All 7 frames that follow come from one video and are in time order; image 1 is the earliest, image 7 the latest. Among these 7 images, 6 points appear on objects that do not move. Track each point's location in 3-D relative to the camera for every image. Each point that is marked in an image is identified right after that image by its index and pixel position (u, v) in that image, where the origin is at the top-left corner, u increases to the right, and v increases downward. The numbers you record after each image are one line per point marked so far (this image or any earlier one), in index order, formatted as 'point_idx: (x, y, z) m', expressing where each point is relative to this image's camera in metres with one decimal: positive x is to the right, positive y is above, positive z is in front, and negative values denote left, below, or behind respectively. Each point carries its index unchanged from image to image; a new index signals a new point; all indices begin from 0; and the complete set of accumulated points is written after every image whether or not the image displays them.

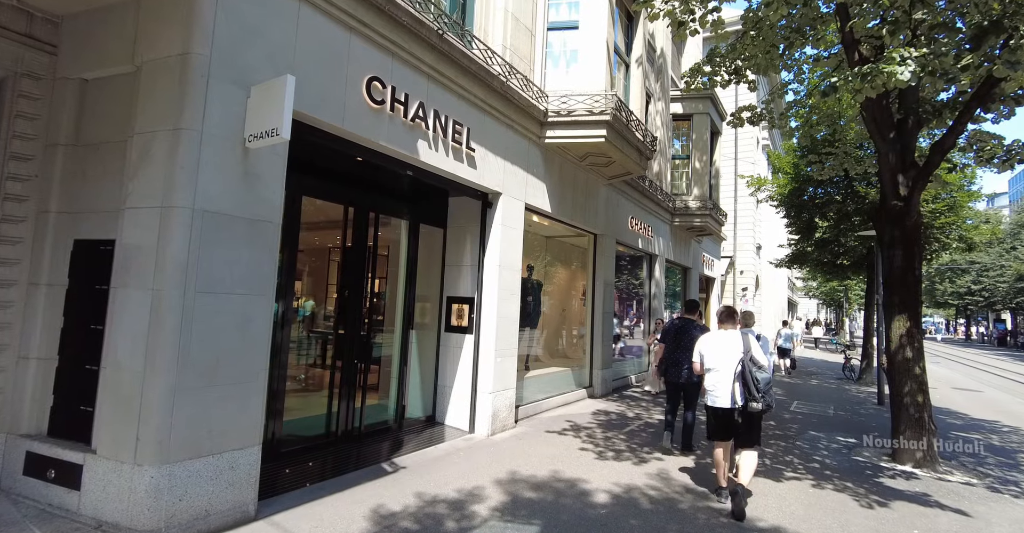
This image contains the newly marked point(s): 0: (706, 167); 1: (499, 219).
0: (+5.2, +2.7, +14.4) m
1: (-0.2, +0.6, +6.8) m
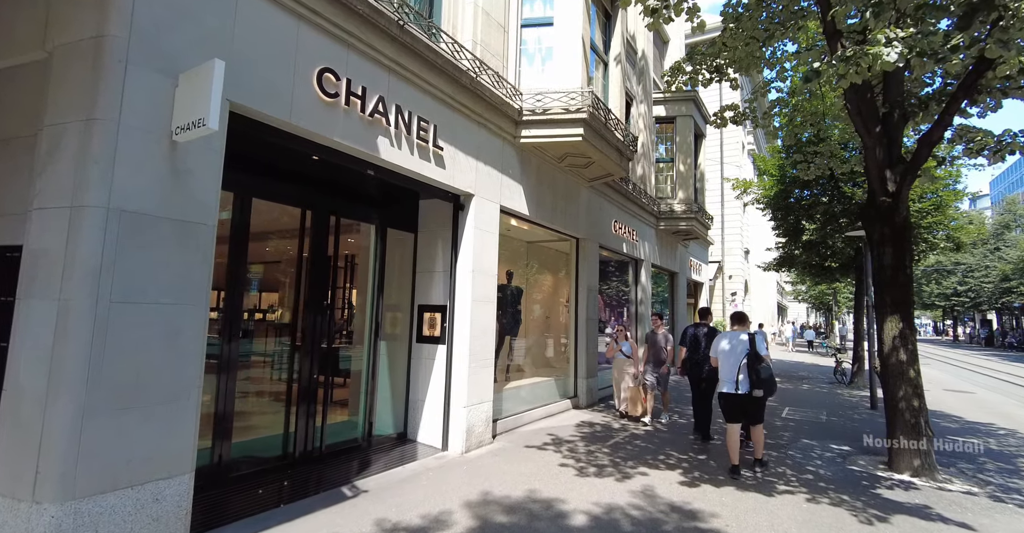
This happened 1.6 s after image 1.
0: (+4.7, +2.5, +14.2) m
1: (-0.5, +0.5, +6.4) m
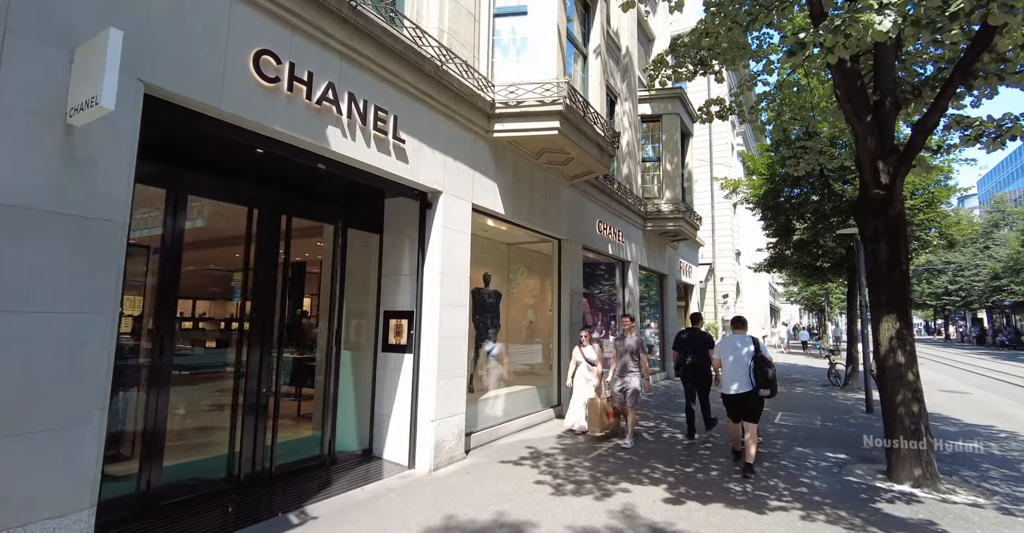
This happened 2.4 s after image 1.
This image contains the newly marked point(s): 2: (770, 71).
0: (+4.3, +2.5, +13.8) m
1: (-0.8, +0.5, +6.0) m
2: (+4.6, +3.5, +9.5) m
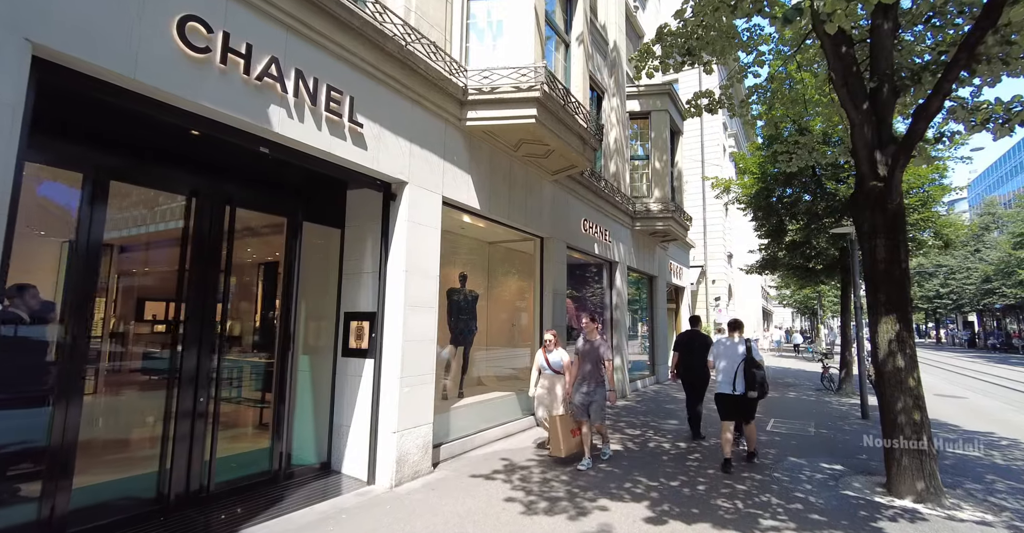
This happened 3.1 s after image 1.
0: (+3.9, +2.5, +13.4) m
1: (-1.1, +0.5, +5.5) m
2: (+4.2, +3.5, +9.1) m
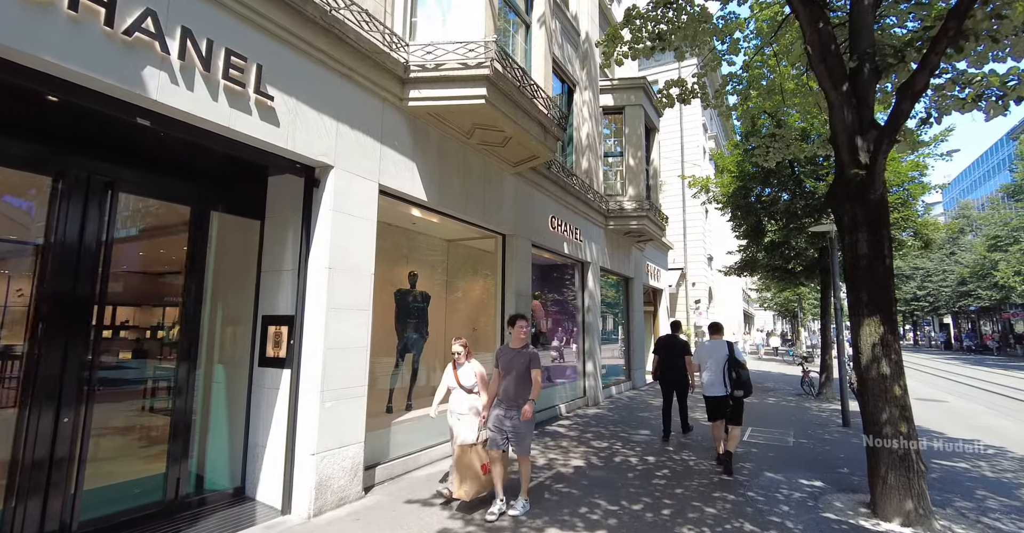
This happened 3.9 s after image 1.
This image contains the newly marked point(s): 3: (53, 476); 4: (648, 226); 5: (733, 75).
0: (+3.1, +2.5, +12.9) m
1: (-1.6, +0.6, +4.9) m
2: (+3.6, +3.5, +8.6) m
3: (-3.1, -1.5, +3.8) m
4: (+3.2, +1.0, +12.8) m
5: (+3.7, +3.2, +8.9) m
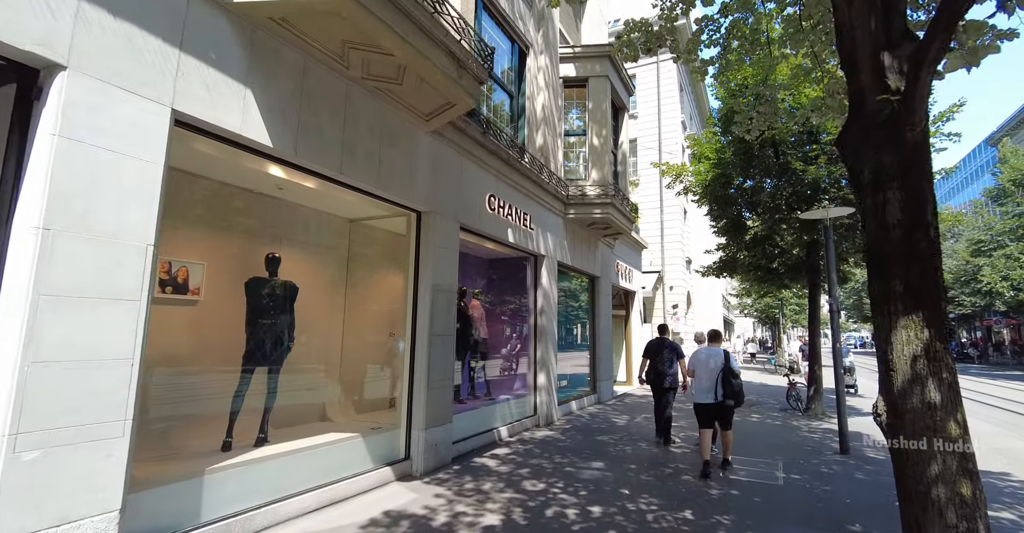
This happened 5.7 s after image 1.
0: (+2.0, +2.5, +11.2) m
1: (-2.5, +0.8, +3.0) m
2: (+2.6, +3.6, +7.0) m
3: (-4.0, -1.2, +1.8) m
4: (+2.1, +1.1, +11.0) m
5: (+2.7, +3.3, +7.2) m
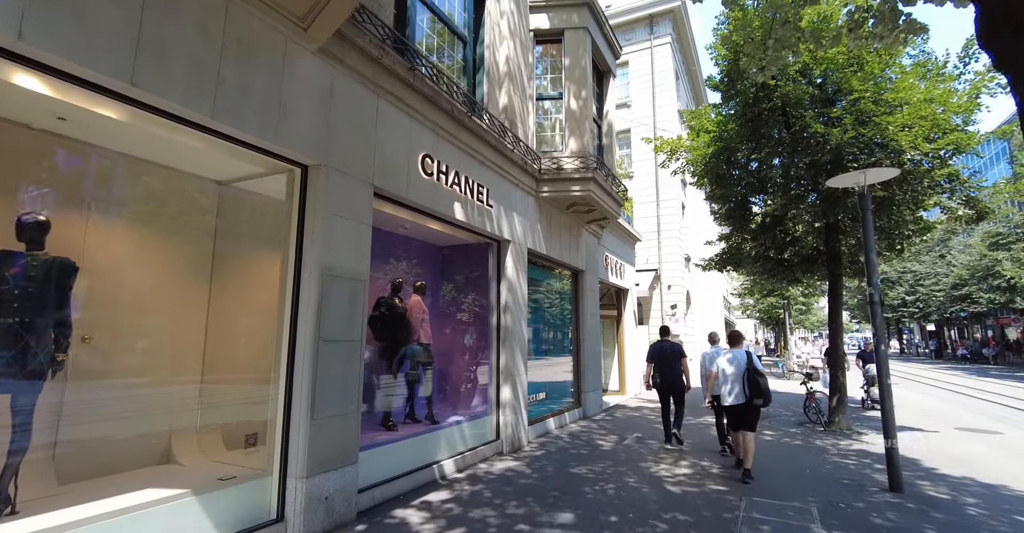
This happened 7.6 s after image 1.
0: (+1.3, +2.7, +9.4) m
1: (-3.2, +1.0, +1.1) m
2: (+1.9, +3.8, +5.1) m
3: (-4.6, -1.0, -0.1) m
4: (+1.4, +1.2, +9.2) m
5: (+2.0, +3.5, +5.4) m
